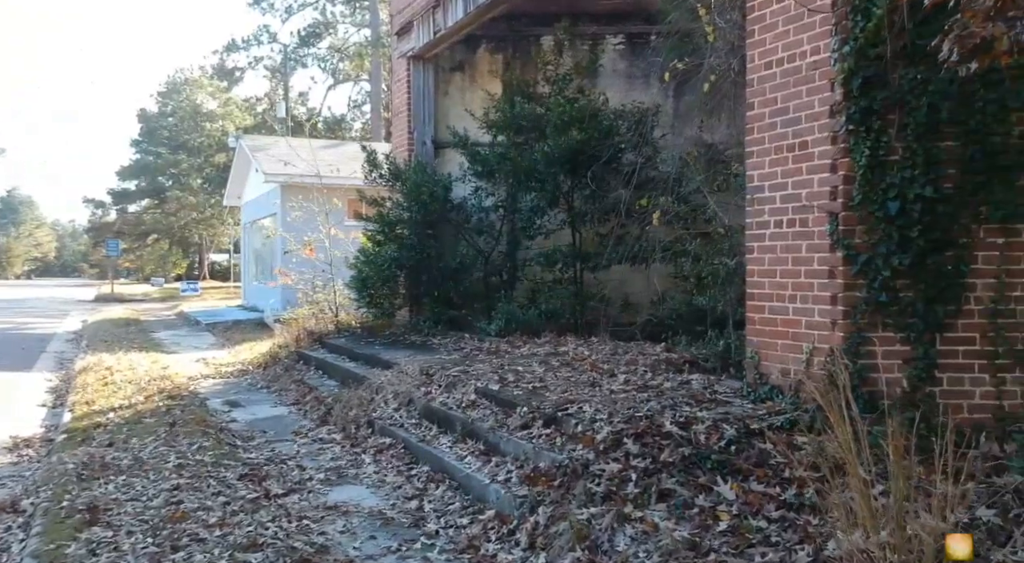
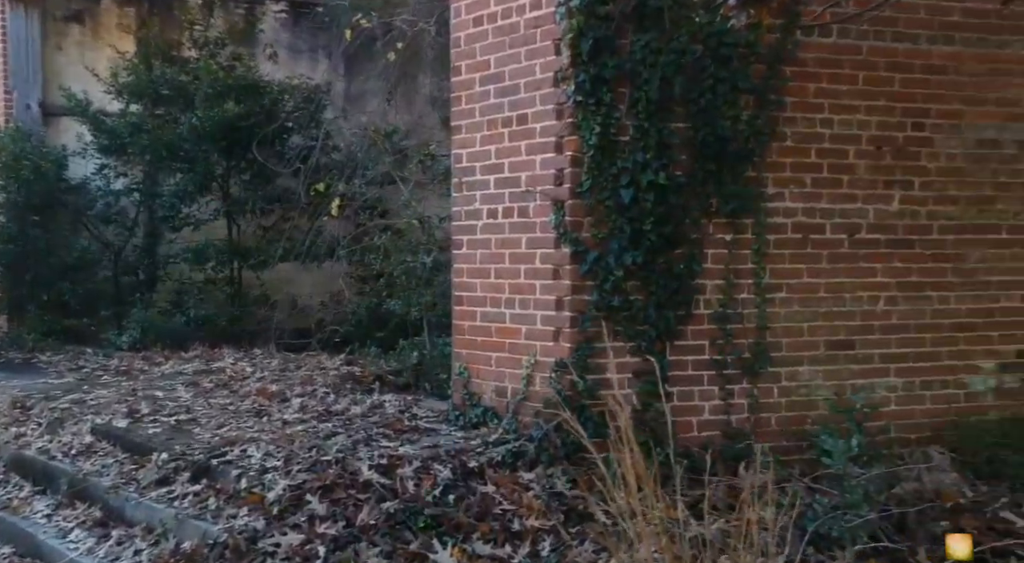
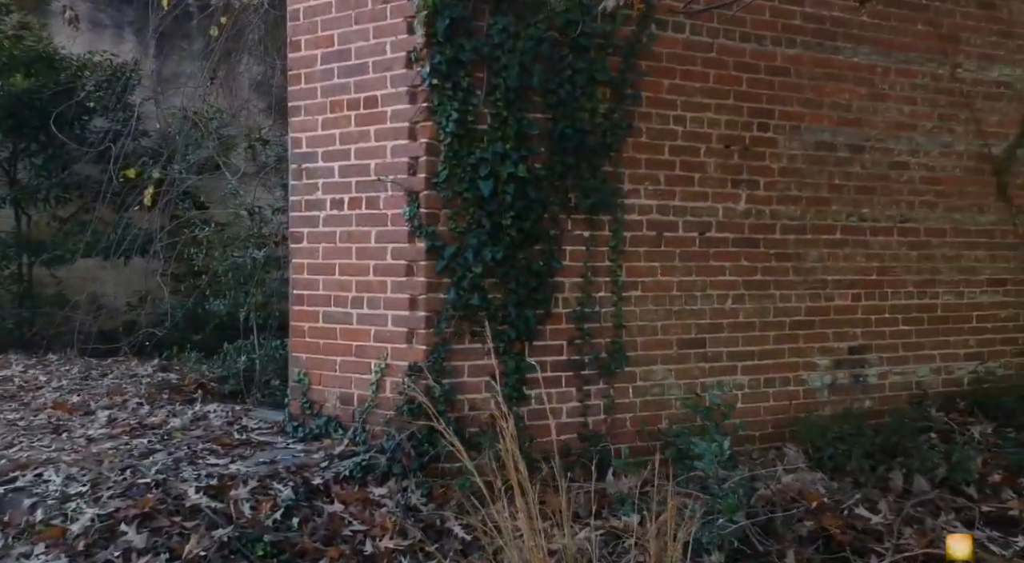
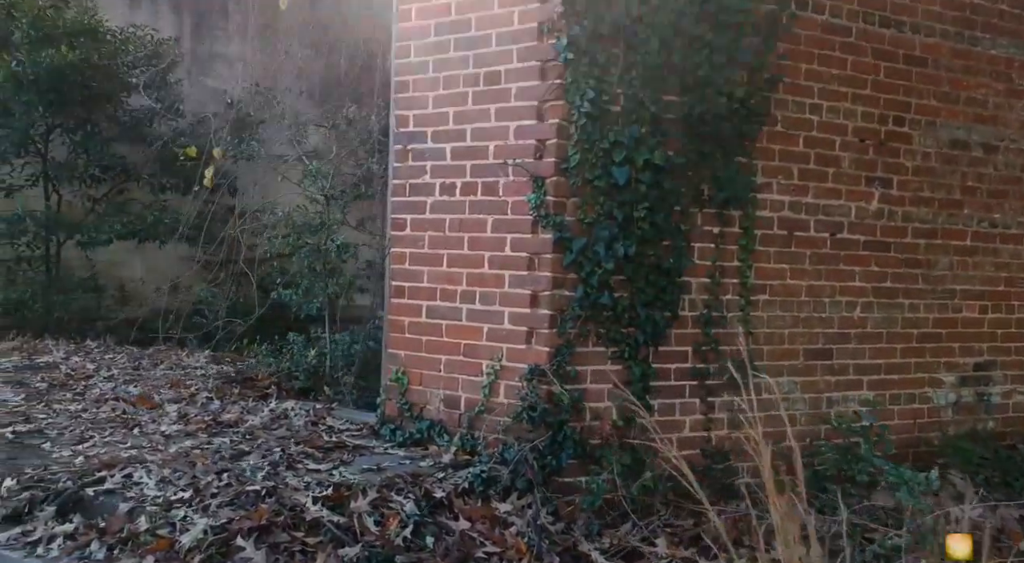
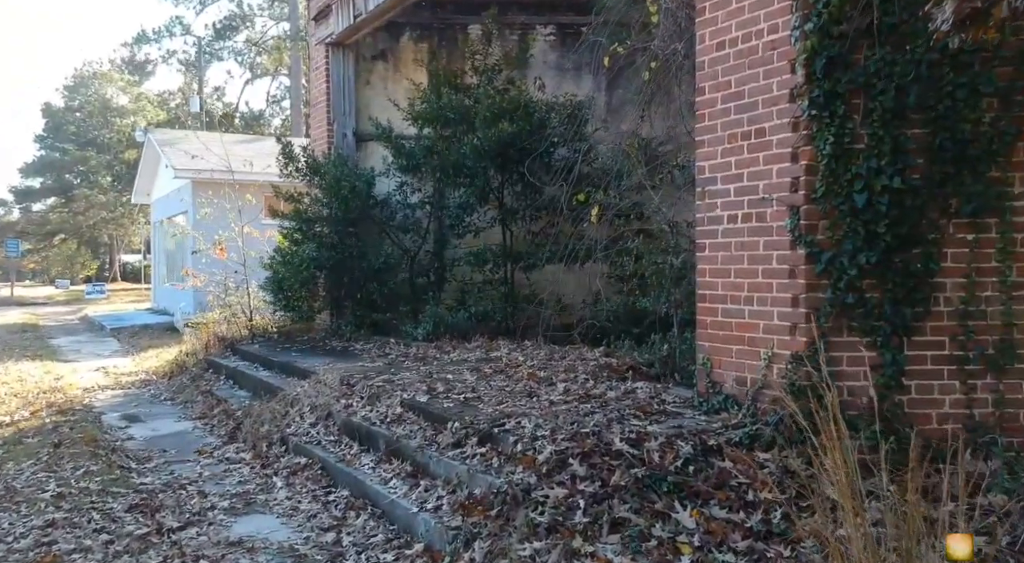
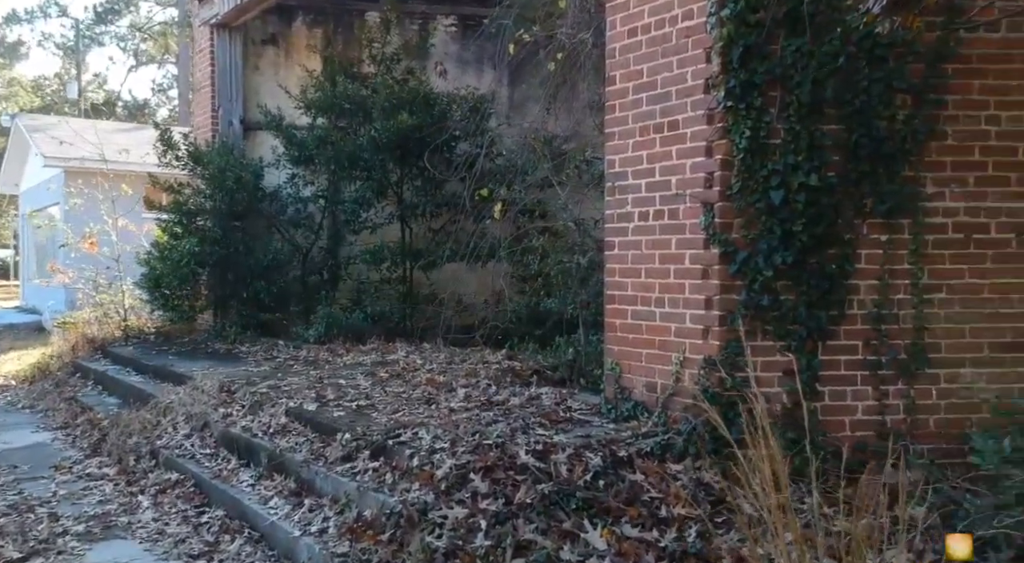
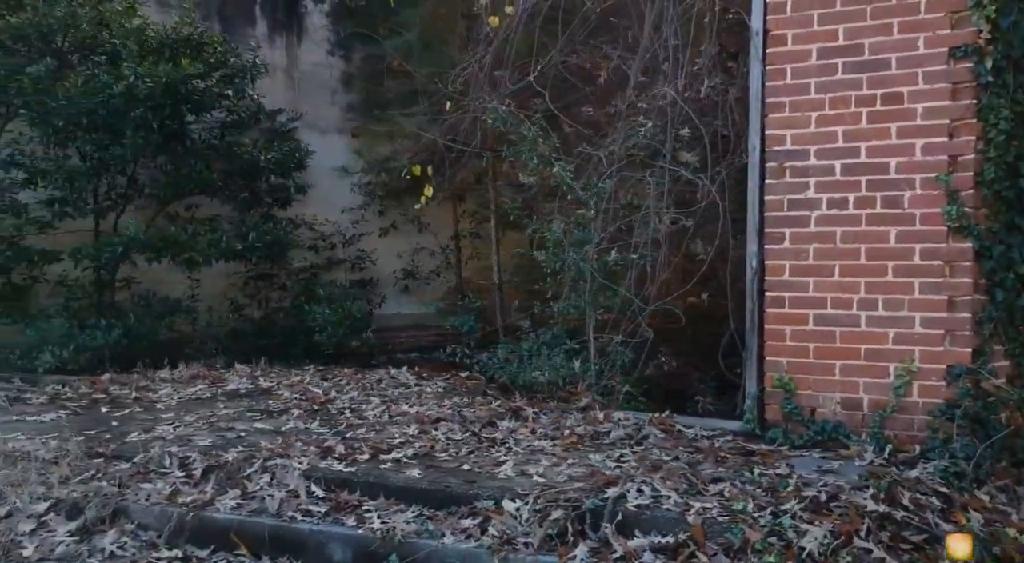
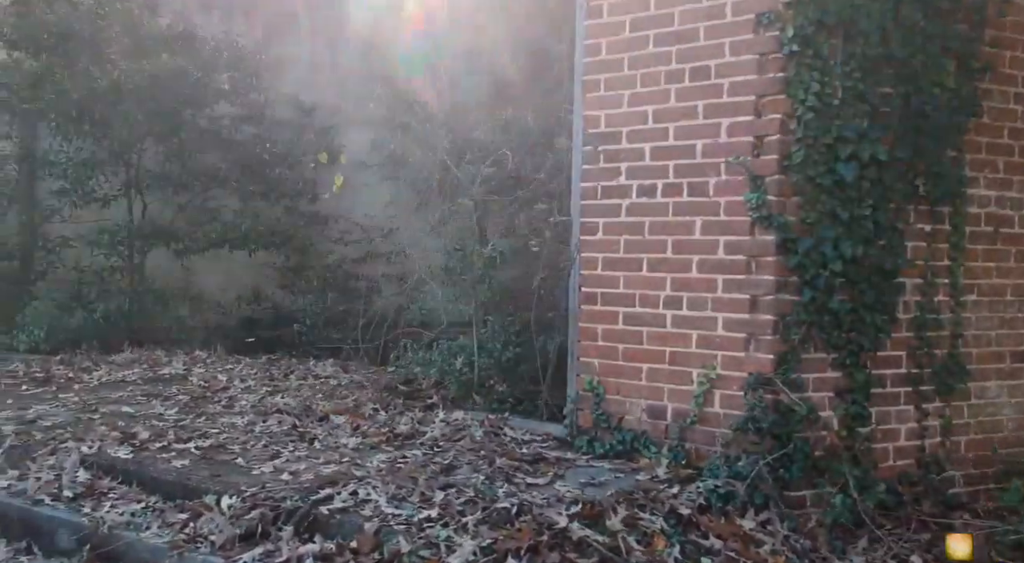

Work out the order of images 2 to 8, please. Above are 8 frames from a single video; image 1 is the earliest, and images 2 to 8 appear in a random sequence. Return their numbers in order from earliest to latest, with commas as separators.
5, 6, 2, 3, 4, 8, 7
